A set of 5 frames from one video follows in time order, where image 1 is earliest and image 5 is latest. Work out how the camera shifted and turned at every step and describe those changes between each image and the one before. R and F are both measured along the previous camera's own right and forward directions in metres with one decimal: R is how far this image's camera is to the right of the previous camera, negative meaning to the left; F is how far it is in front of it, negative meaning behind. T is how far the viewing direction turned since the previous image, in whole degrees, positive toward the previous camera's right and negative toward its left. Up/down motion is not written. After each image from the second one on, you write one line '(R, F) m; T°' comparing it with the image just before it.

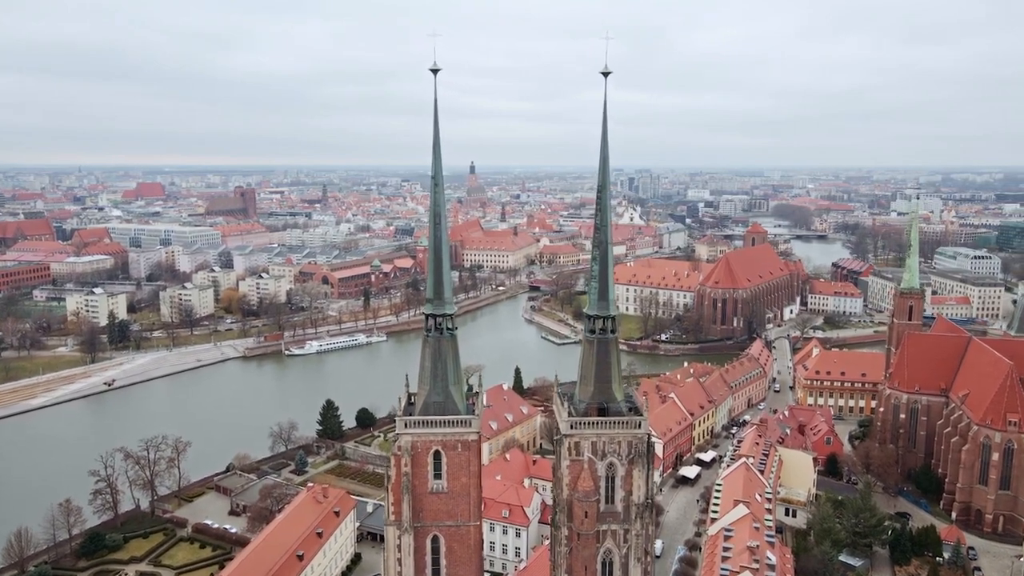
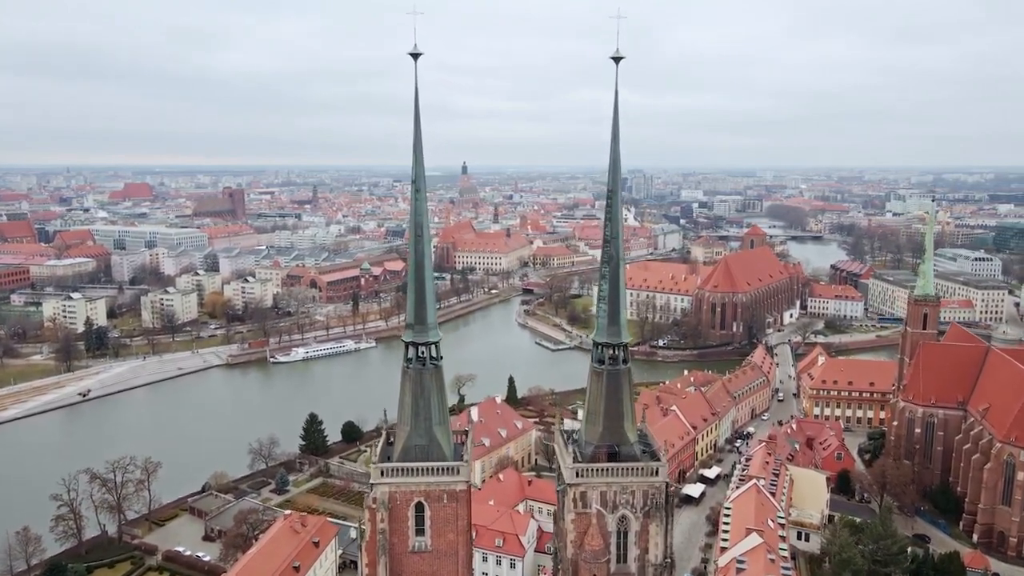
(0.0, +1.5) m; +1°
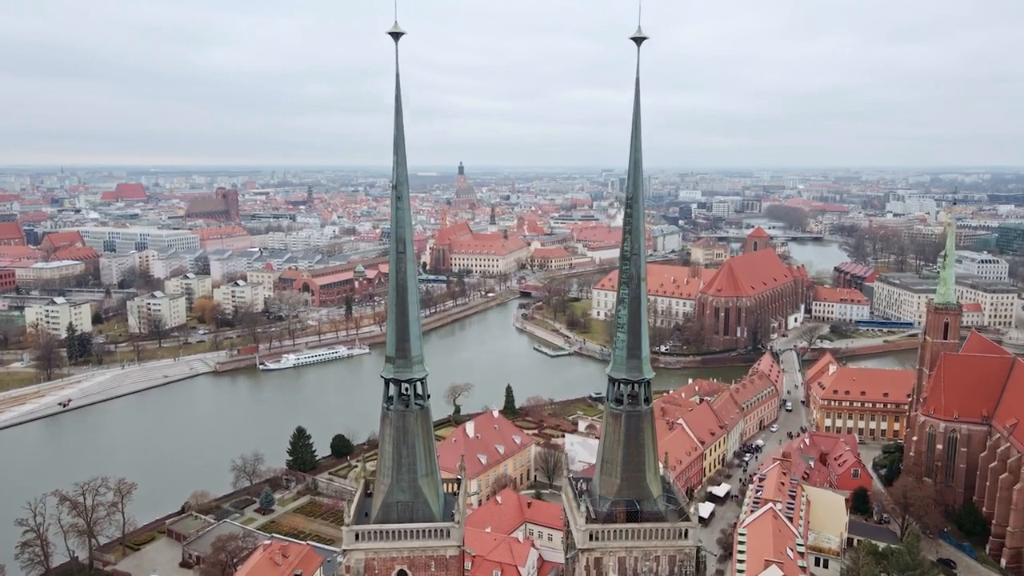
(0.0, +1.4) m; 0°
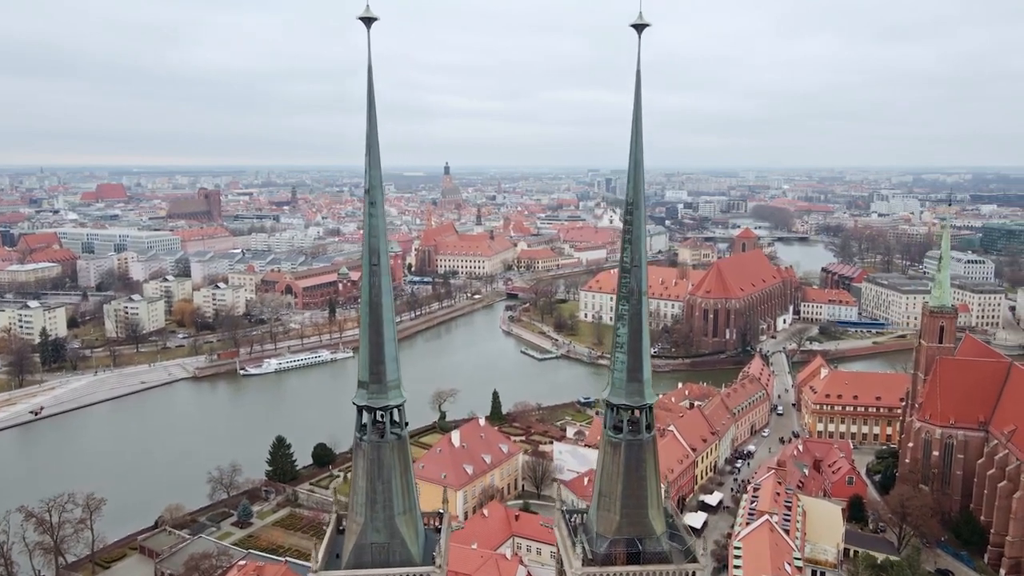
(0.0, +0.8) m; +1°
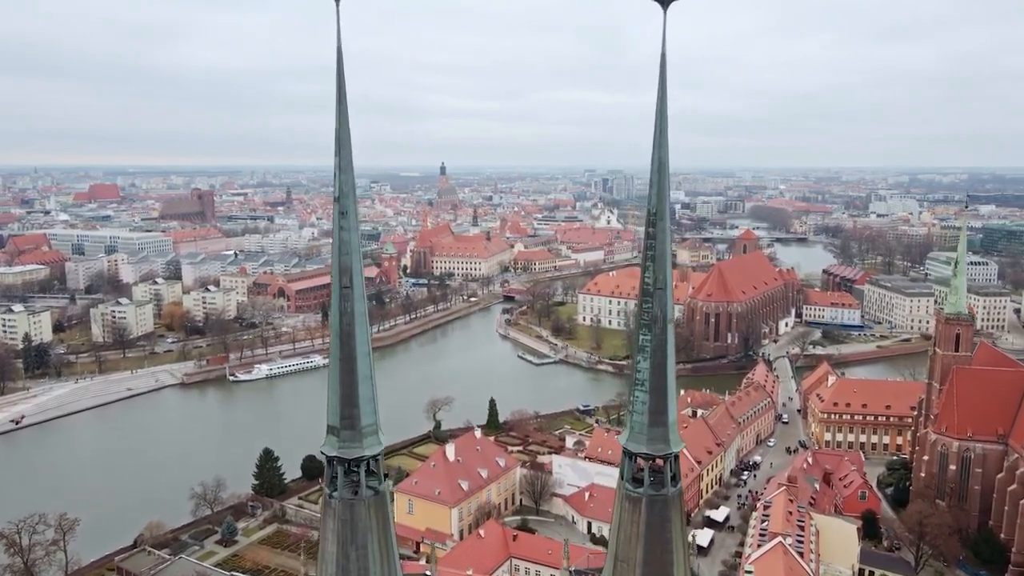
(0.0, +1.1) m; 0°
